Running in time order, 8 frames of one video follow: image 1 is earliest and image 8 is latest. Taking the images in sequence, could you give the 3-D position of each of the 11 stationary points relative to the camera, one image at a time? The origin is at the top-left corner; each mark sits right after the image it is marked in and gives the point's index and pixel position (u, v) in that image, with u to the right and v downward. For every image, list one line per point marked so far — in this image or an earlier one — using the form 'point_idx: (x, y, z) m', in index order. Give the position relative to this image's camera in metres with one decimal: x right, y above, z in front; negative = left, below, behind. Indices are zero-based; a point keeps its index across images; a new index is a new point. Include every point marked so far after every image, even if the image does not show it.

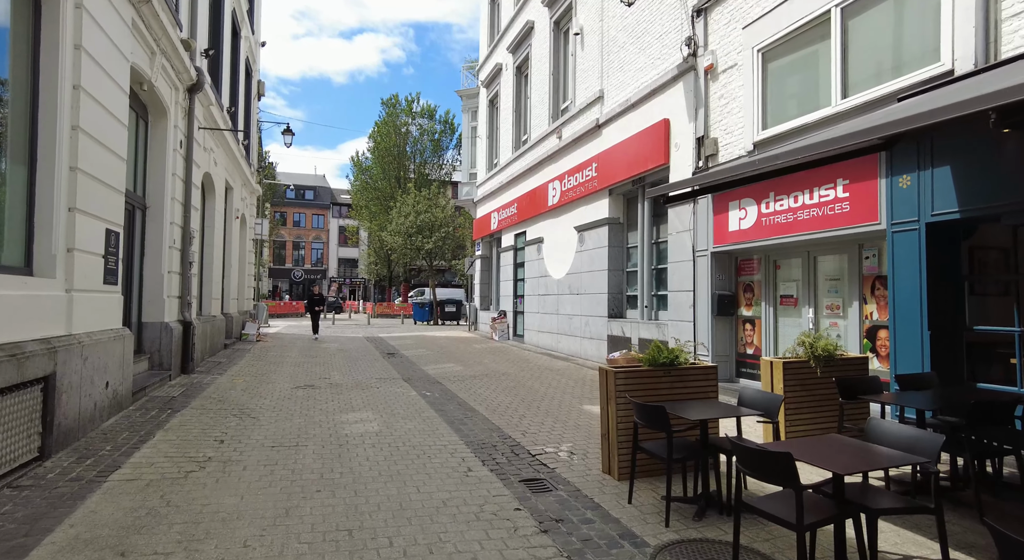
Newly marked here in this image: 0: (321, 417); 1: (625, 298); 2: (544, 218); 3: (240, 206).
0: (-2.2, -1.6, +7.1) m
1: (+2.2, -0.4, +12.2) m
2: (+0.8, +1.6, +15.9) m
3: (-7.5, +2.0, +17.0) m
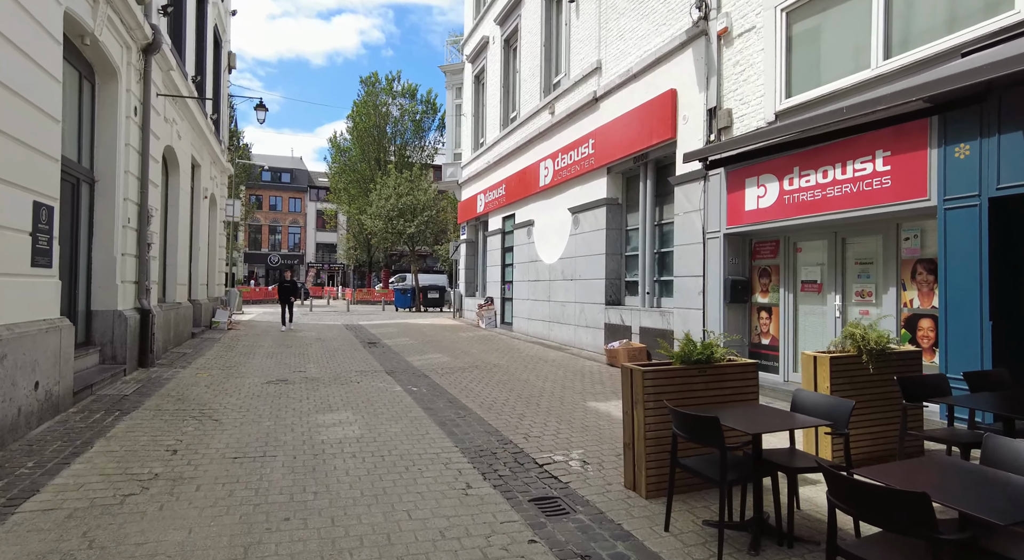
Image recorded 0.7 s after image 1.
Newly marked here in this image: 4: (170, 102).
0: (-2.2, -1.4, +6.3) m
1: (+2.1, -0.1, +11.4) m
2: (+0.5, +2.0, +15.1) m
3: (-7.8, +2.4, +15.9) m
4: (-5.5, +2.9, +10.1) m
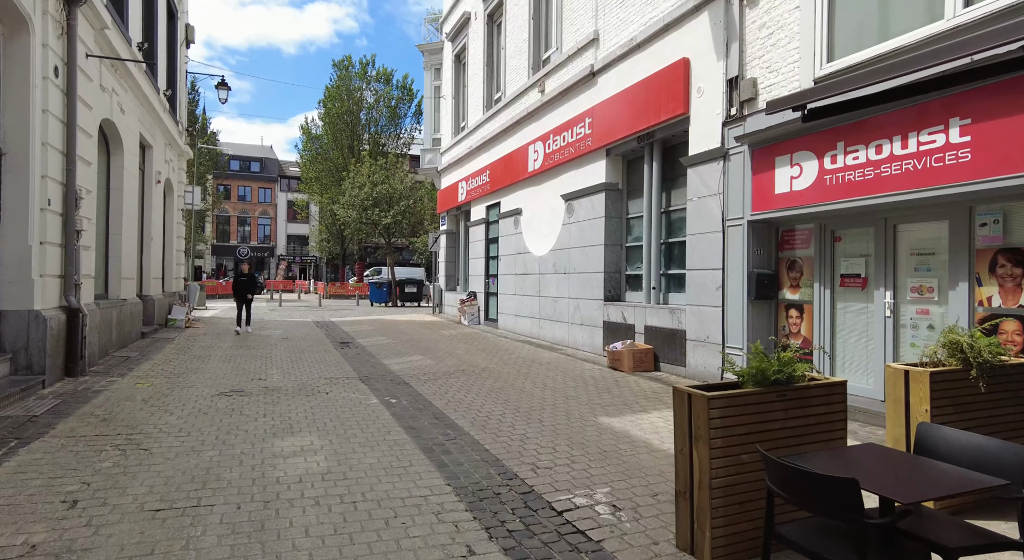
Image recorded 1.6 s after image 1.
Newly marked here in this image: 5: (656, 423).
0: (-2.2, -1.3, +5.1) m
1: (+1.9, 0.0, +10.4) m
2: (+0.2, +2.1, +14.0) m
3: (-8.1, +2.6, +14.4) m
4: (-5.7, +3.0, +8.7) m
5: (+1.4, -1.4, +6.0) m
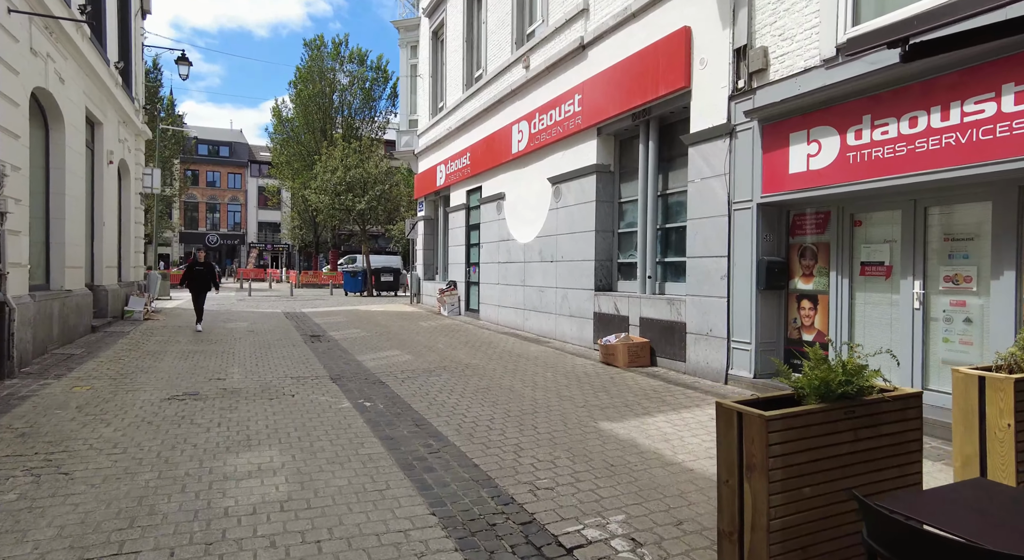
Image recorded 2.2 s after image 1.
0: (-2.2, -1.3, +4.3) m
1: (+1.6, +0.2, +9.7) m
2: (-0.2, +2.4, +13.2) m
3: (-8.5, +2.8, +13.4) m
4: (-5.9, +3.1, +7.7) m
5: (+1.3, -1.3, +5.4) m
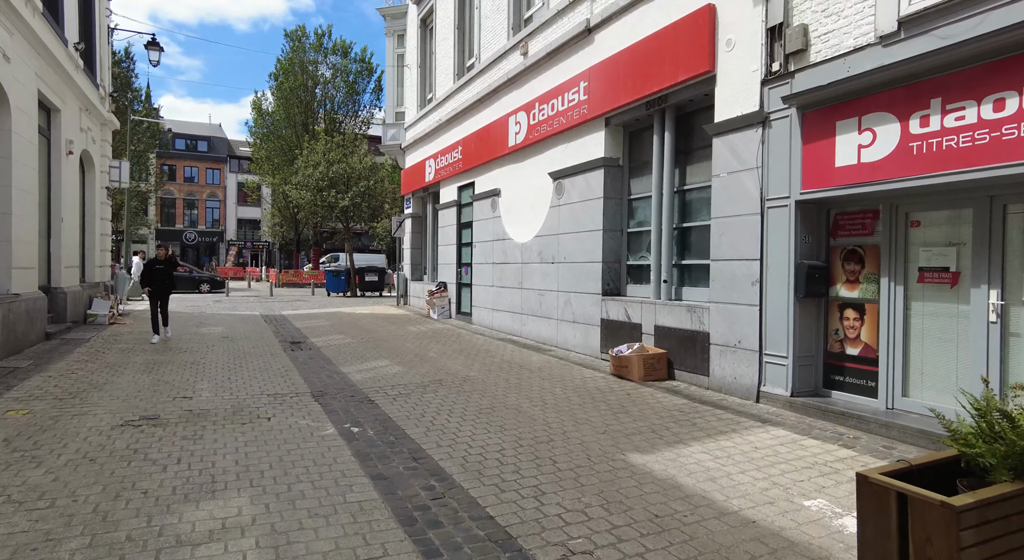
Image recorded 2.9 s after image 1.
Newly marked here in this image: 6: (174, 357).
0: (-2.1, -1.3, +3.4) m
1: (+1.6, +0.2, +9.0) m
2: (-0.3, +2.3, +12.4) m
3: (-8.6, +2.8, +12.3) m
4: (-5.8, +3.1, +6.7) m
5: (+1.4, -1.4, +4.6) m
6: (-4.9, -1.1, +9.0) m
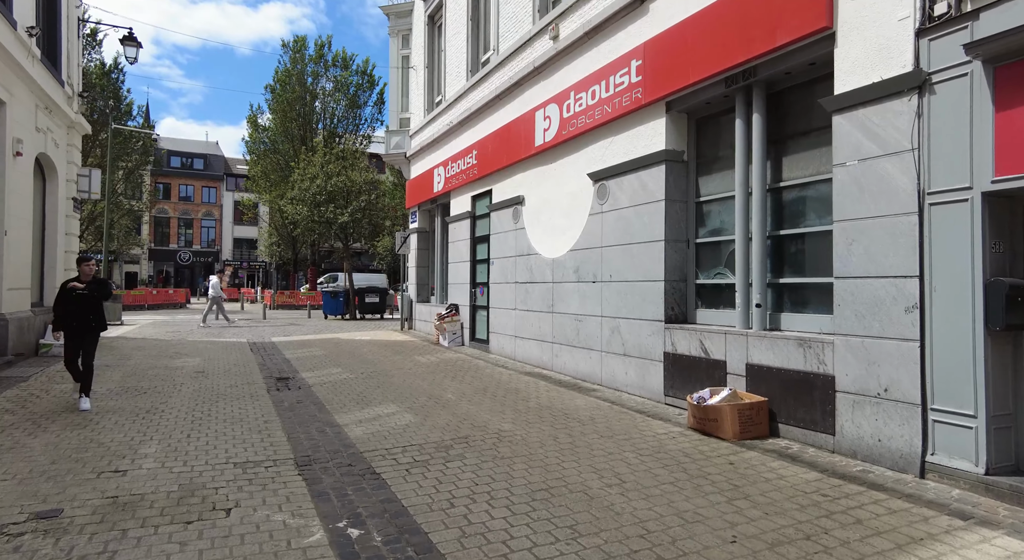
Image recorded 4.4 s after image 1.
0: (-1.6, -1.4, +1.6) m
1: (+2.1, -0.1, +7.2) m
2: (+0.2, +1.9, +10.7) m
3: (-8.2, +2.4, +10.6) m
4: (-5.4, +2.8, +5.0) m
5: (+1.9, -1.5, +2.7) m
6: (-4.5, -1.4, +7.2) m
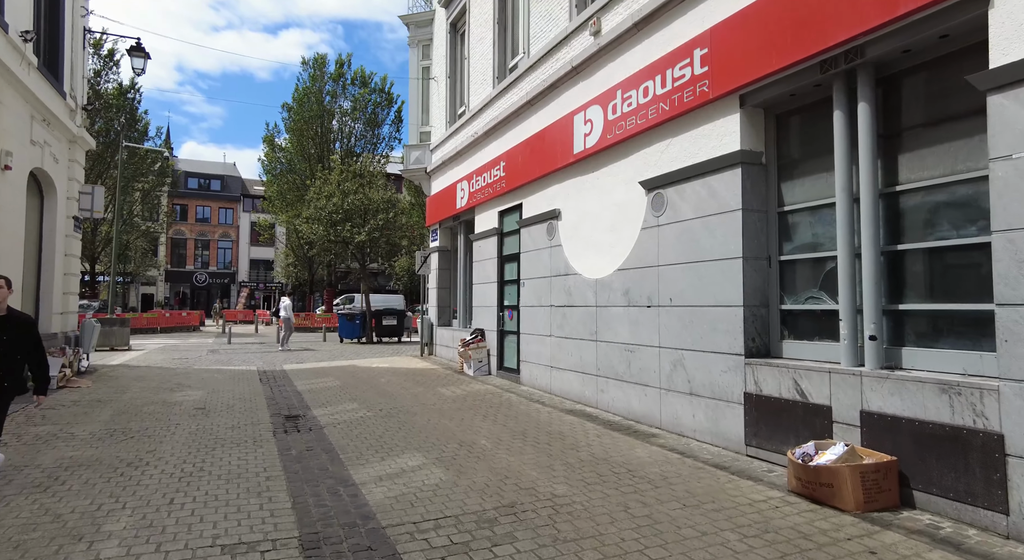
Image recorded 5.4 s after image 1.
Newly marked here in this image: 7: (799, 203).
0: (-1.3, -1.5, +0.4) m
1: (+2.6, -0.4, +6.0) m
2: (+0.7, +1.6, +9.6) m
3: (-7.6, +2.0, +9.7) m
4: (-5.0, +2.6, +4.1) m
5: (+2.2, -1.6, +1.5) m
6: (-4.0, -1.7, +6.1) m
7: (+2.7, +0.7, +5.8) m
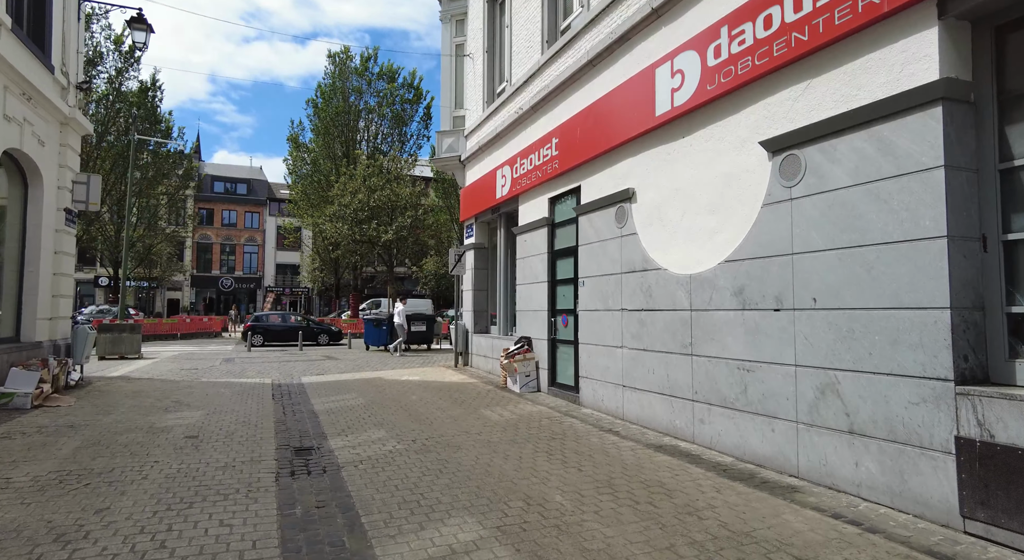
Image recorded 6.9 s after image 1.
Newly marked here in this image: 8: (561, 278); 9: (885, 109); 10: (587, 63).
0: (-0.9, -1.4, -1.4) m
1: (+3.2, -0.3, +4.0) m
2: (+1.5, +1.6, +7.7) m
3: (-6.8, +2.0, +8.2) m
4: (-4.4, +2.7, +2.5) m
5: (+2.7, -1.5, -0.5) m
6: (-3.3, -1.6, +4.4) m
7: (+3.3, +0.8, +3.9) m
8: (+0.8, 0.0, +9.8) m
9: (+2.7, +1.3, +4.4) m
10: (+1.1, +3.1, +8.8) m
